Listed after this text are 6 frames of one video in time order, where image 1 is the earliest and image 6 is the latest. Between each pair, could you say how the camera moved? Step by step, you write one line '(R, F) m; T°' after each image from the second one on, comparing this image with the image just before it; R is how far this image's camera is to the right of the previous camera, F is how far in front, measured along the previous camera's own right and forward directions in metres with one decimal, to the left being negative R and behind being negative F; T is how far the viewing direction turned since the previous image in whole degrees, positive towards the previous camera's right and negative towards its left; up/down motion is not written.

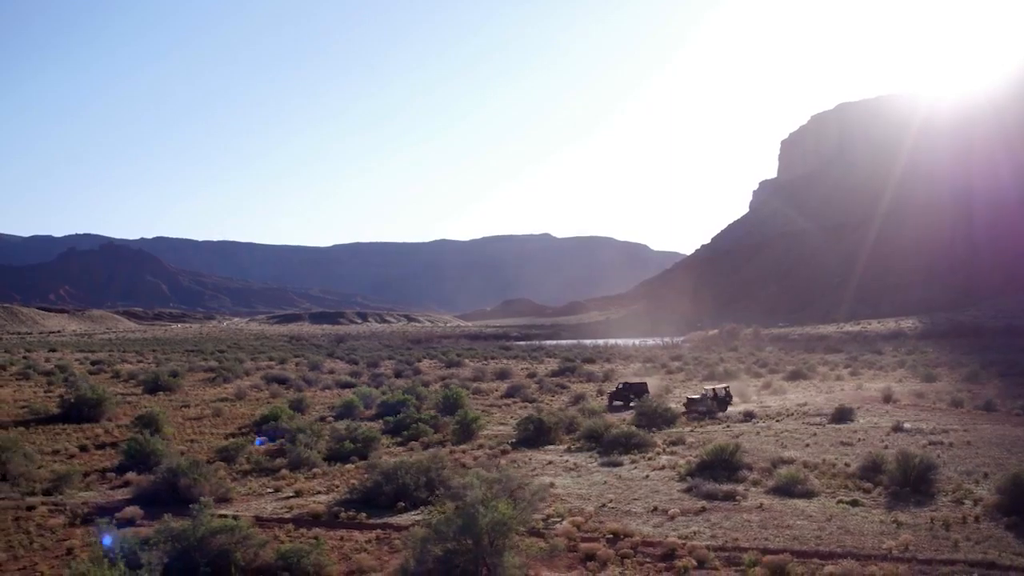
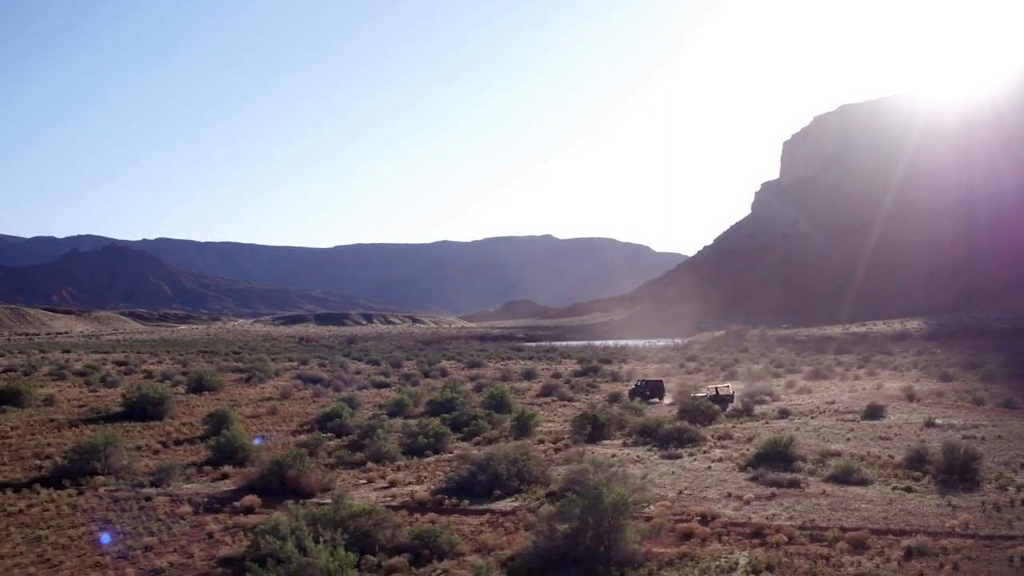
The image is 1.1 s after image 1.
(-1.1, -0.9) m; 0°
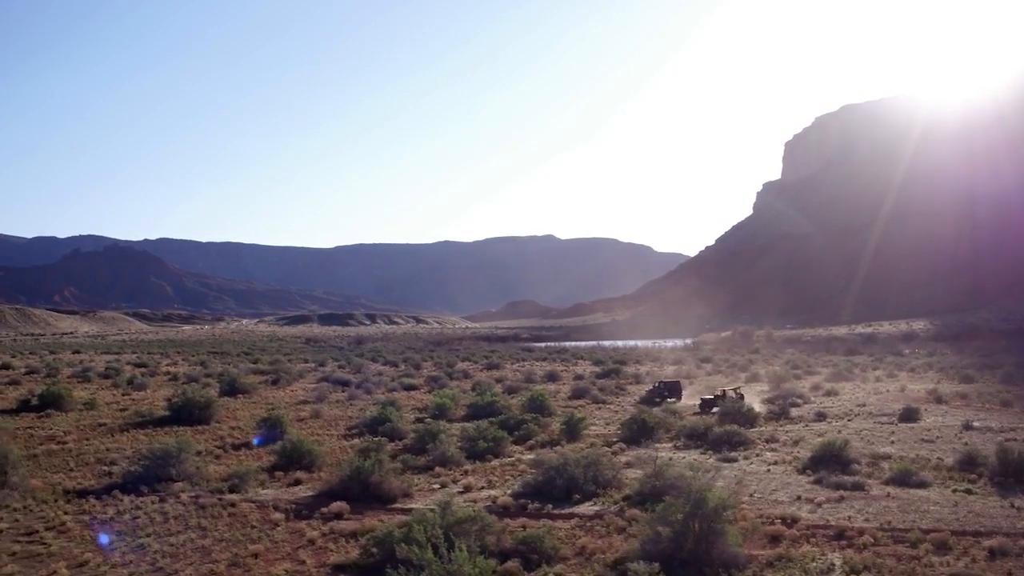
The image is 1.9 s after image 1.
(-1.0, -0.4) m; 0°
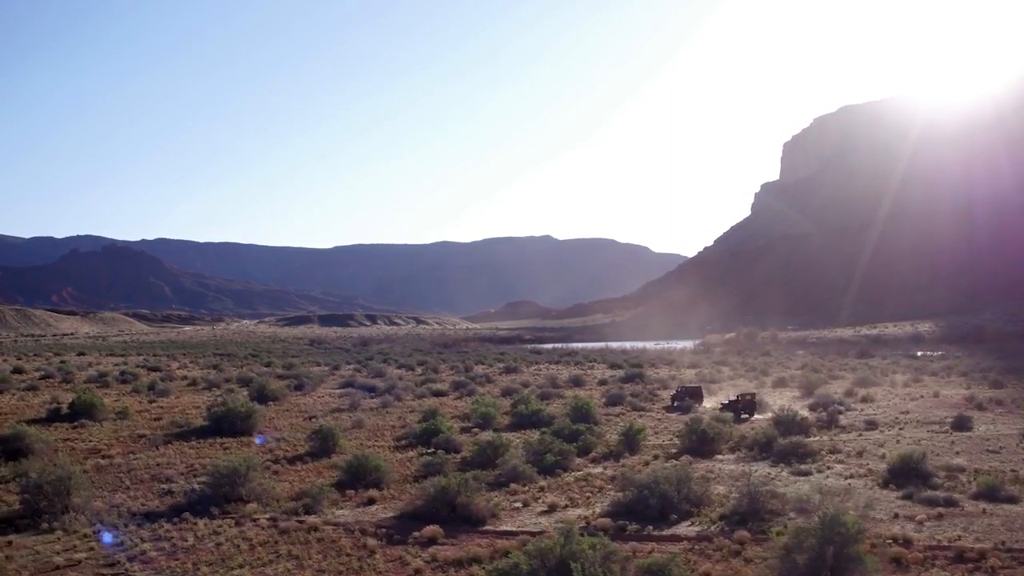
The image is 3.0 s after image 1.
(-1.2, +0.3) m; 0°
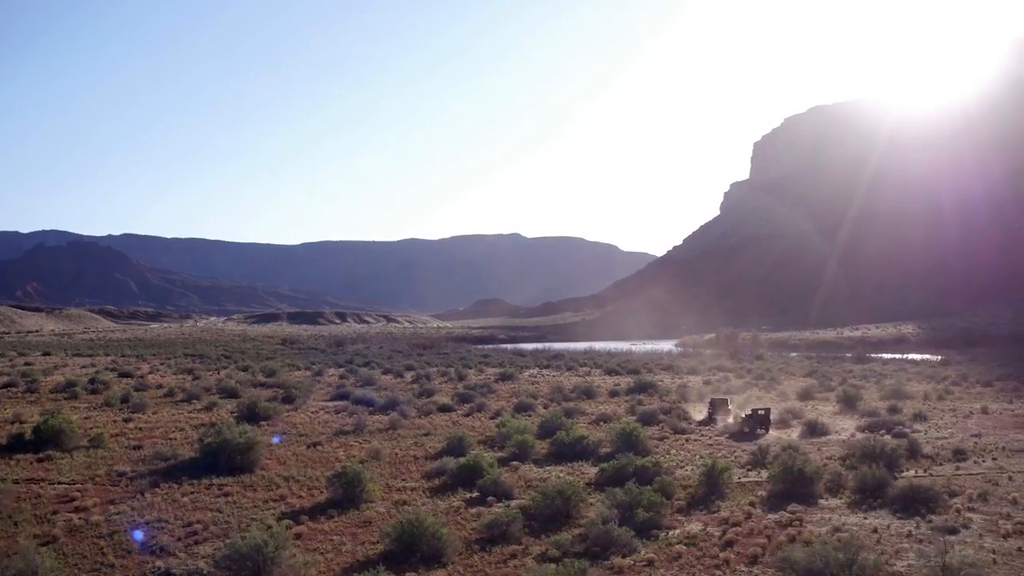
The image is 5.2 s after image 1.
(-1.6, +2.8) m; +2°
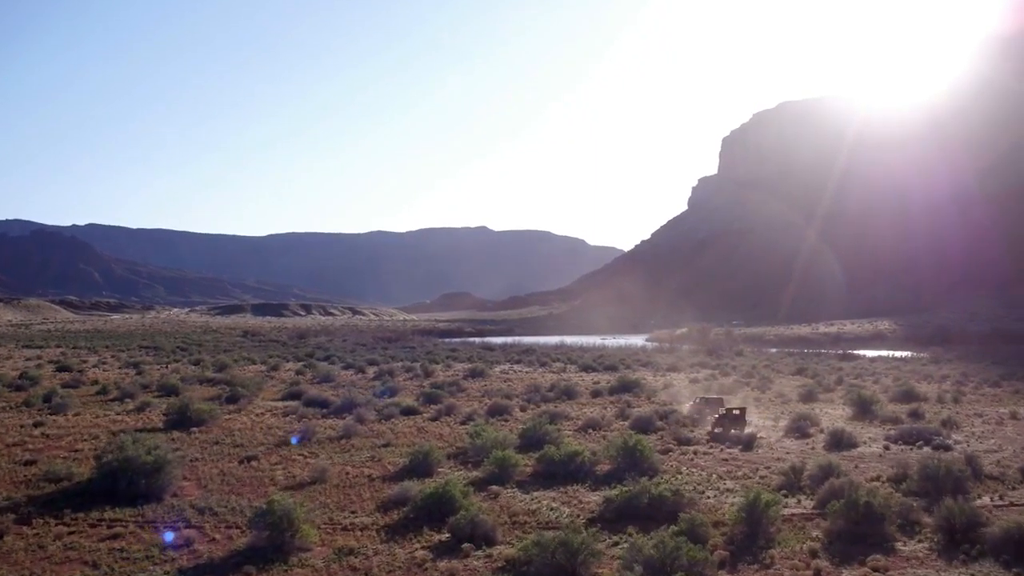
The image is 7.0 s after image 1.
(-0.2, +3.5) m; +2°
